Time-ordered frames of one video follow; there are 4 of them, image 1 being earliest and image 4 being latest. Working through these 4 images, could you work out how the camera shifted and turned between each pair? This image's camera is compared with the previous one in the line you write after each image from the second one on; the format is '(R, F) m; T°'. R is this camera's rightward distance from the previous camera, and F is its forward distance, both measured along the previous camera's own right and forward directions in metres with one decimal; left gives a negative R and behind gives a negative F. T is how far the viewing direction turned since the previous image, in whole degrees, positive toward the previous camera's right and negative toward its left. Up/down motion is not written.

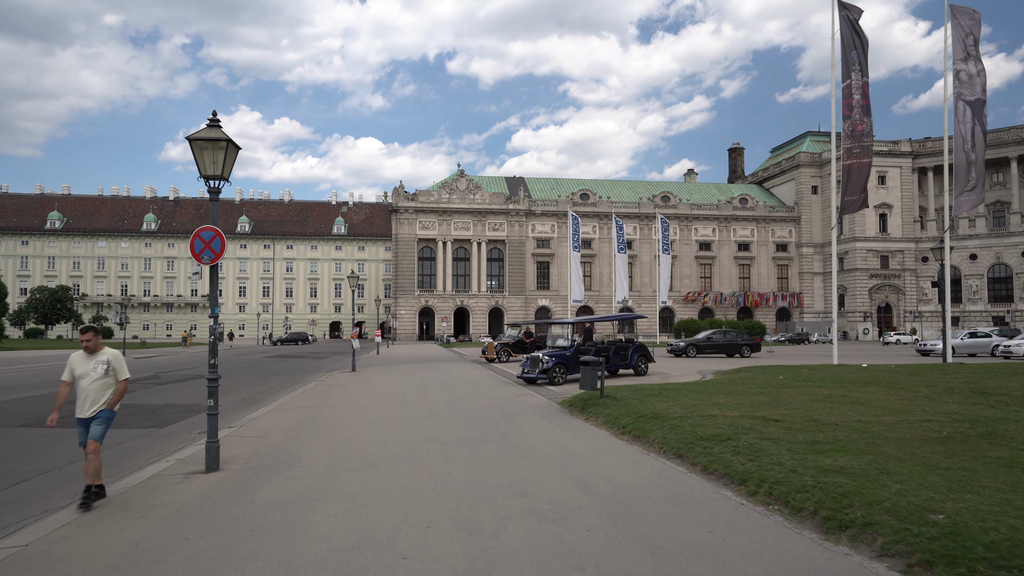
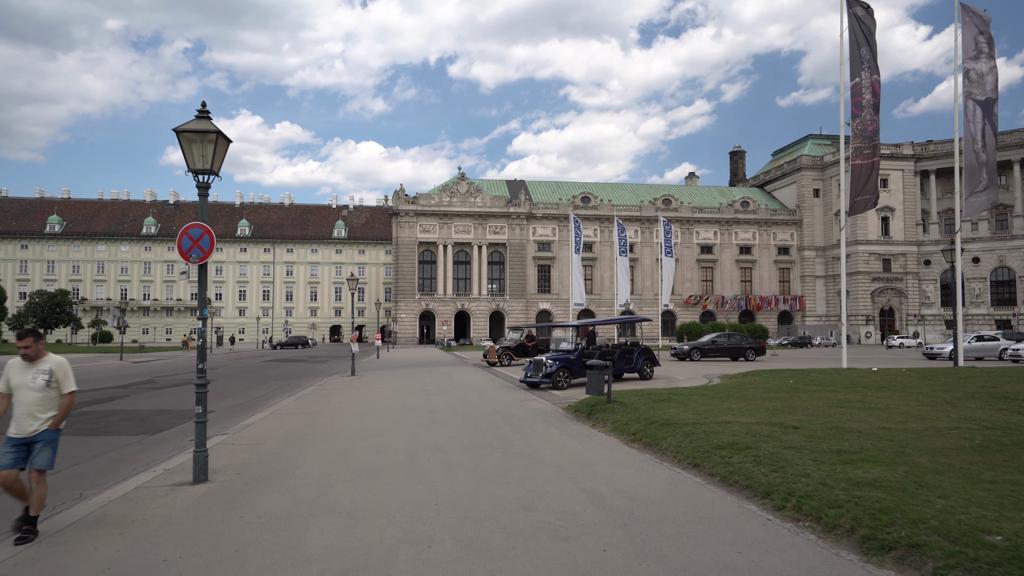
(-0.1, +0.5) m; 0°
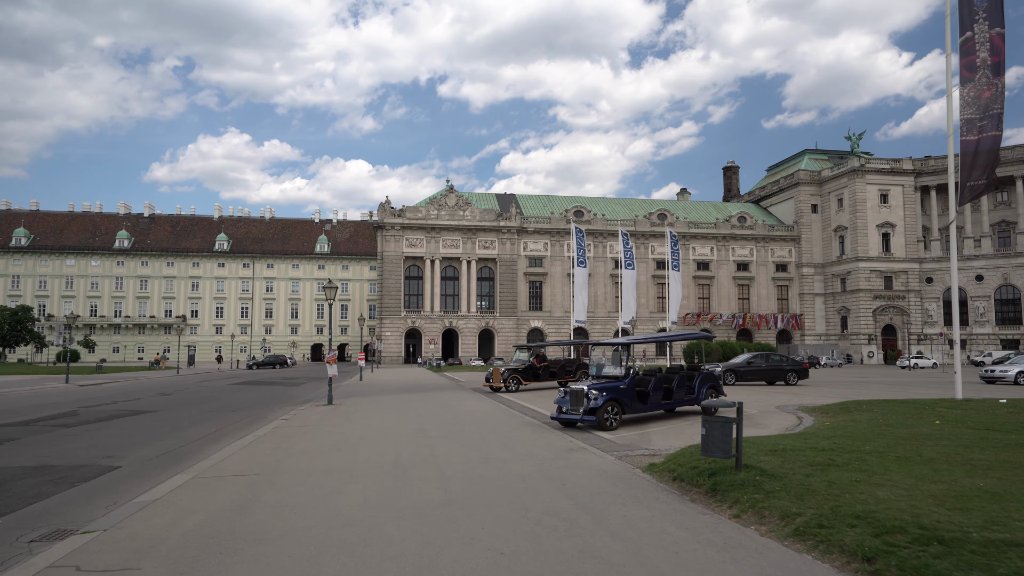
(-1.1, +5.1) m; +1°
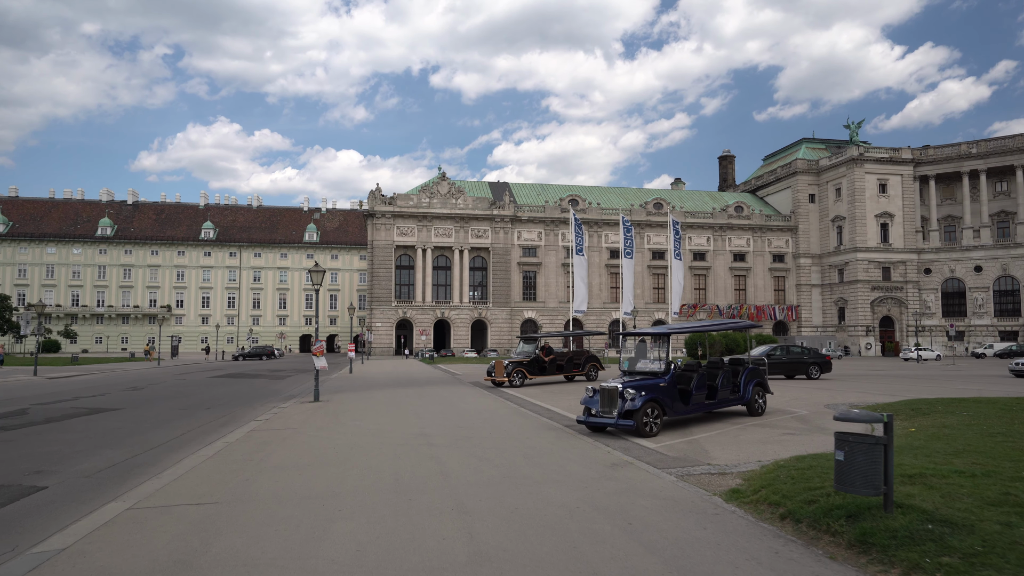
(-0.6, +2.5) m; +1°
